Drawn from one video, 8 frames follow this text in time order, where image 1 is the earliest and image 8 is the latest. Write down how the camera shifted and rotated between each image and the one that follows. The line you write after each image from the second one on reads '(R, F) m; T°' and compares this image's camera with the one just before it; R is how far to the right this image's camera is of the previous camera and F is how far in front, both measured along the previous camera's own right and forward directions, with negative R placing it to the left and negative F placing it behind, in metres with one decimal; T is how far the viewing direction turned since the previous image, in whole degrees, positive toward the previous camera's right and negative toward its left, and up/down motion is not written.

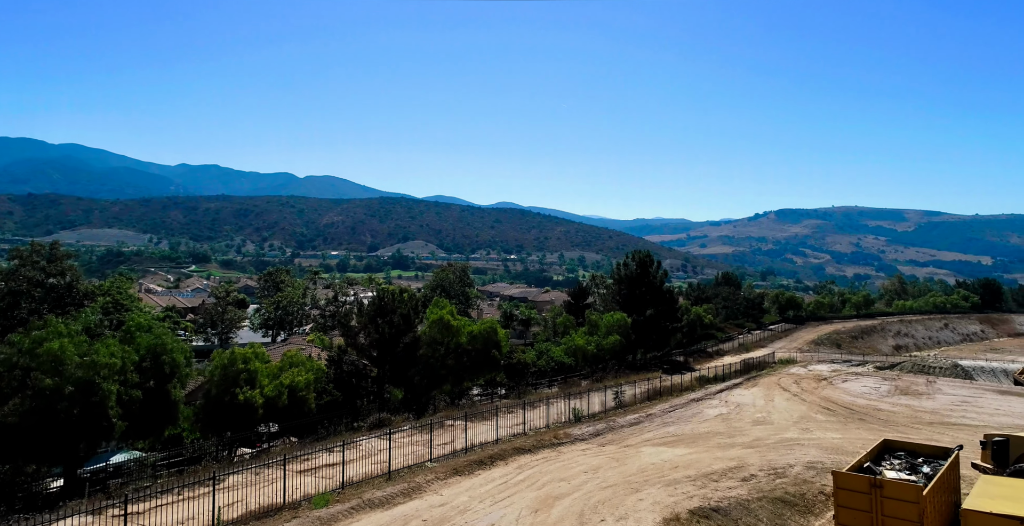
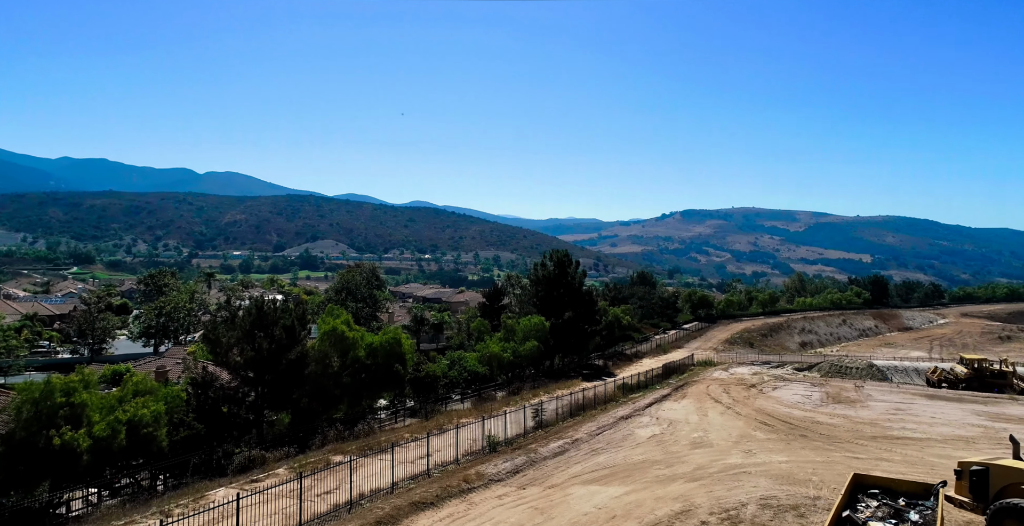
(+0.4, +4.4) m; +7°
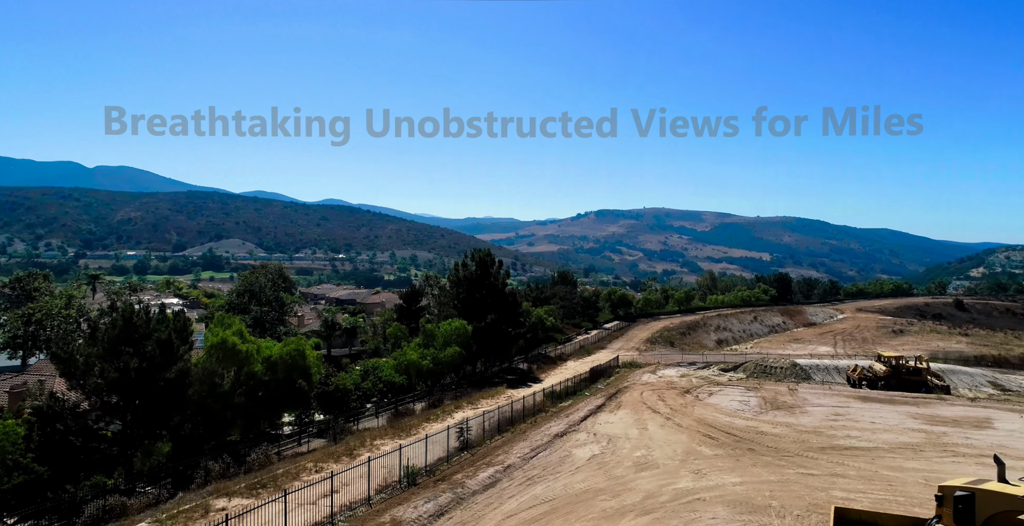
(-0.1, +3.4) m; +7°
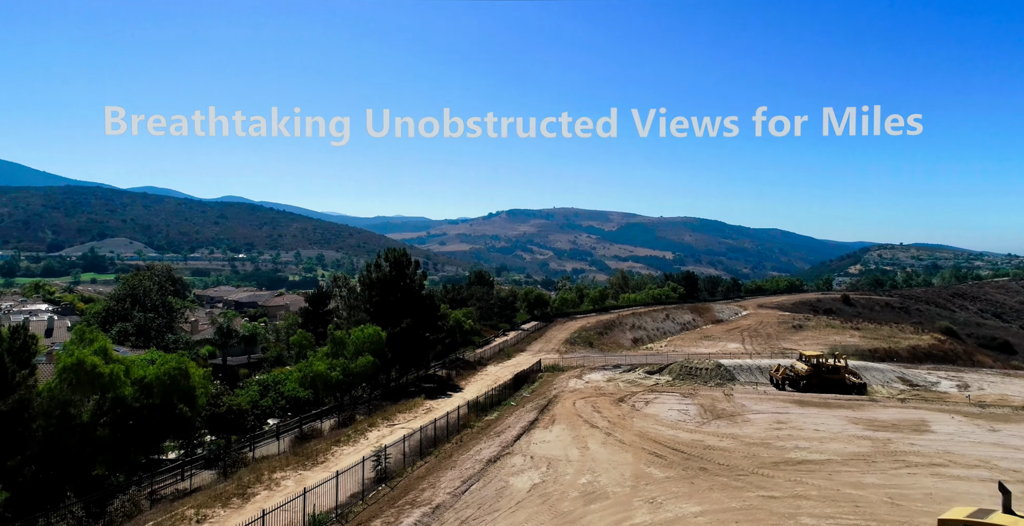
(-0.4, +3.4) m; +7°
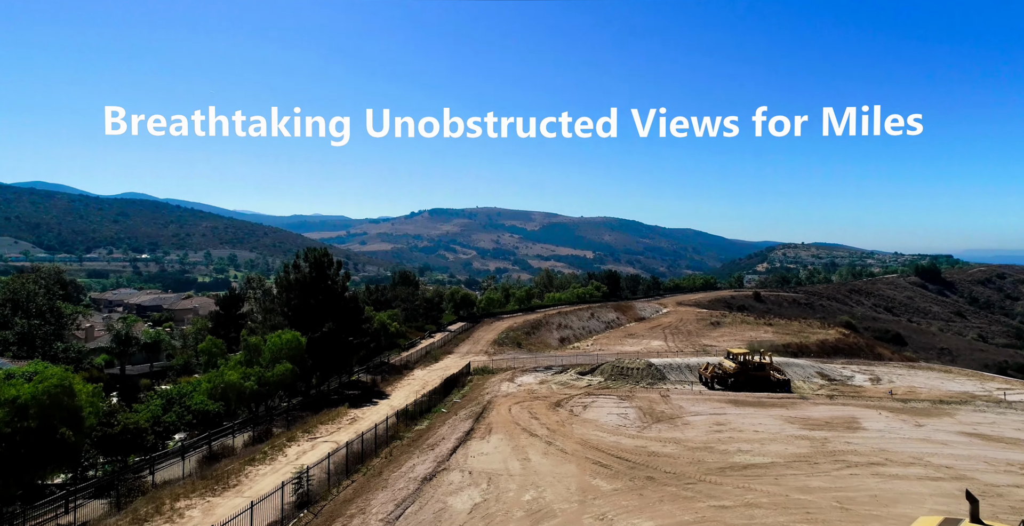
(-0.4, +1.7) m; +6°
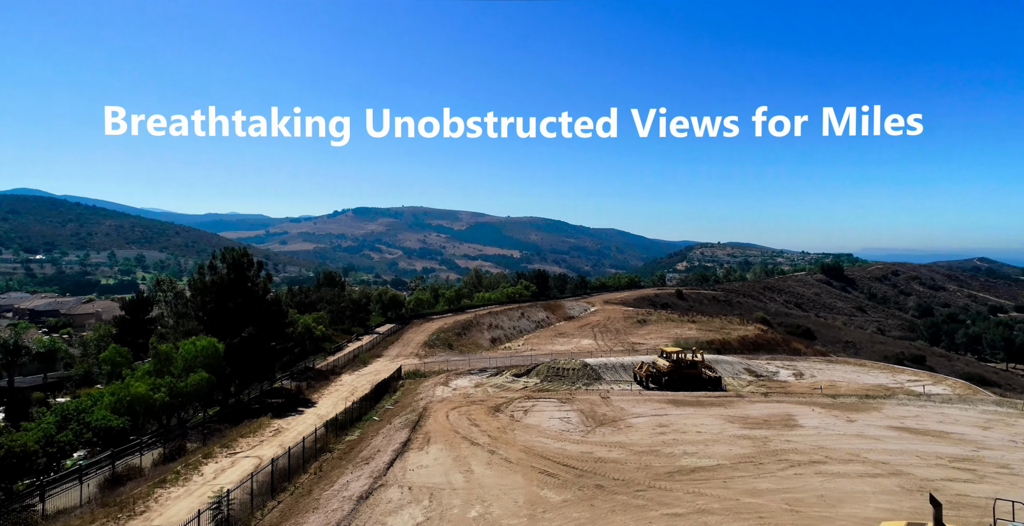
(-0.4, +1.3) m; +6°
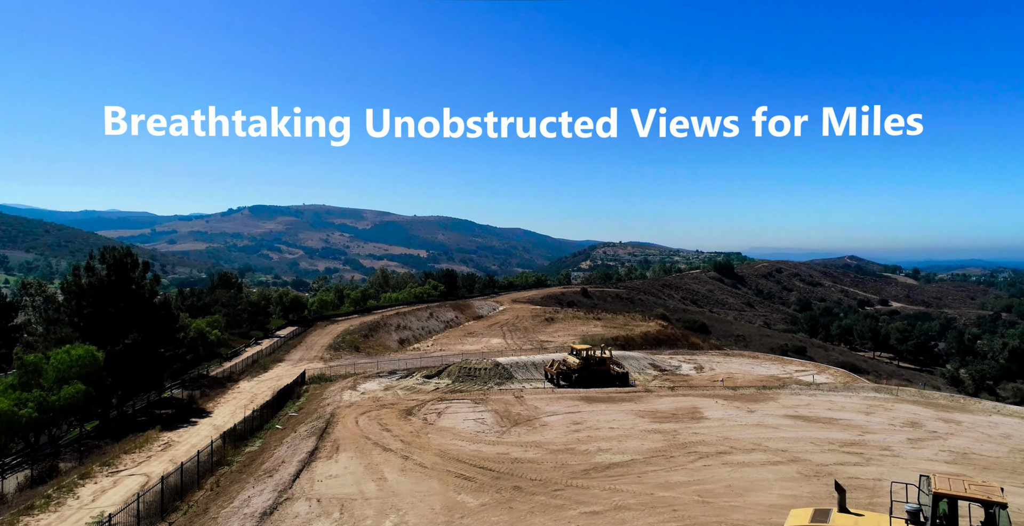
(-0.2, +0.6) m; +8°
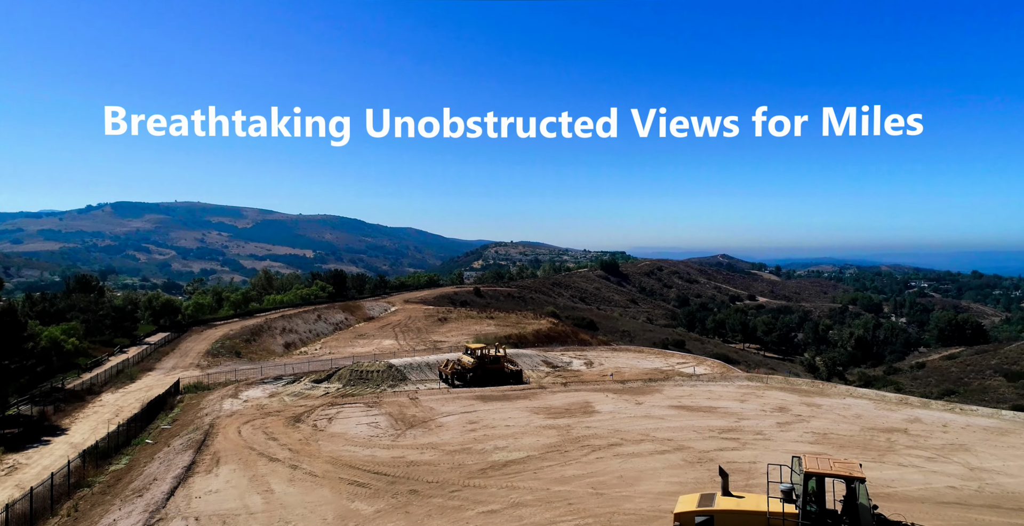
(-0.1, +0.3) m; +9°
